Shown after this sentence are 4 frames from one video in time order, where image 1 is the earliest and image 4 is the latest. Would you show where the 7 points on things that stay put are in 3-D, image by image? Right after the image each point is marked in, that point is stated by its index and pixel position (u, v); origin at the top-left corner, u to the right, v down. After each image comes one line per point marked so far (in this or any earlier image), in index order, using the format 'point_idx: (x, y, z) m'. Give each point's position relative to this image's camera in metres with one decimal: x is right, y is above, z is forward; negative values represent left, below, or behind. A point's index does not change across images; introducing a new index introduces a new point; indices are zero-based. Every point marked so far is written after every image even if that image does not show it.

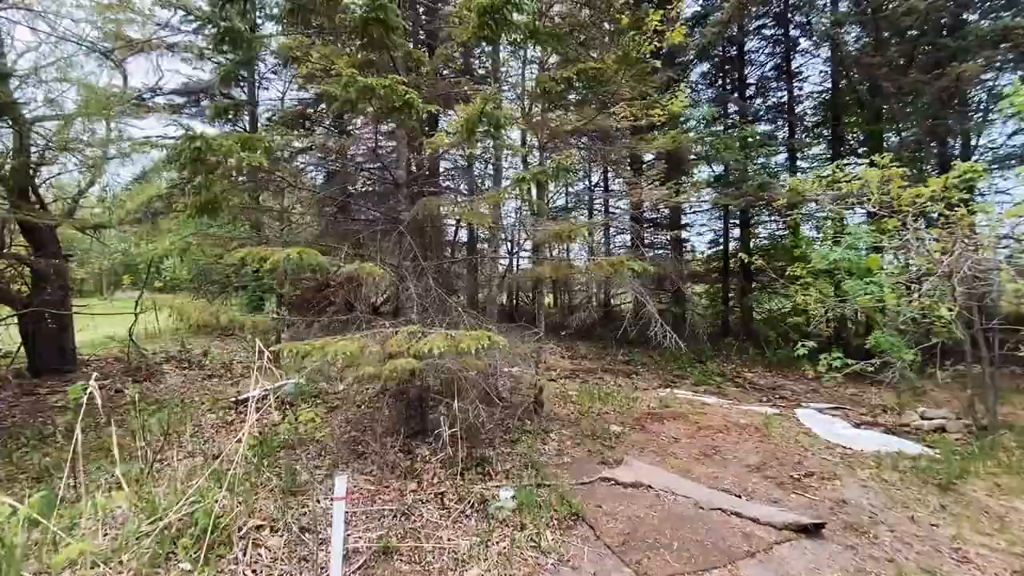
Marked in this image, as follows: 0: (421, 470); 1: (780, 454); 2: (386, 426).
0: (-0.9, -1.7, +4.6) m
1: (+3.1, -1.9, +5.7) m
2: (-1.4, -1.5, +5.4) m
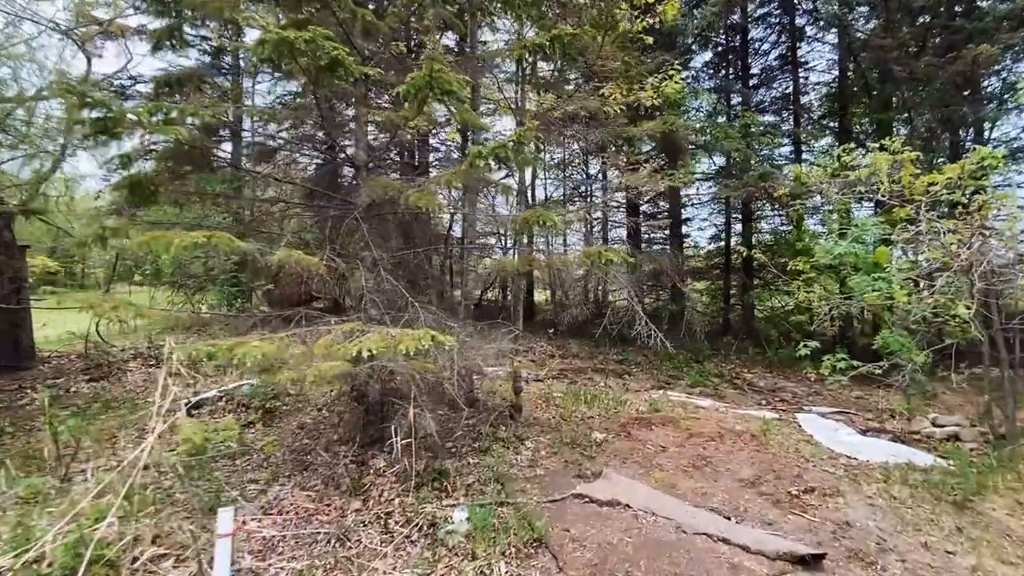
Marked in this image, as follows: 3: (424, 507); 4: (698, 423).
0: (-1.2, -1.7, +4.1) m
1: (+2.8, -1.9, +5.2) m
2: (-1.7, -1.5, +4.9) m
3: (-0.7, -1.7, +3.8) m
4: (+2.4, -1.8, +6.4) m
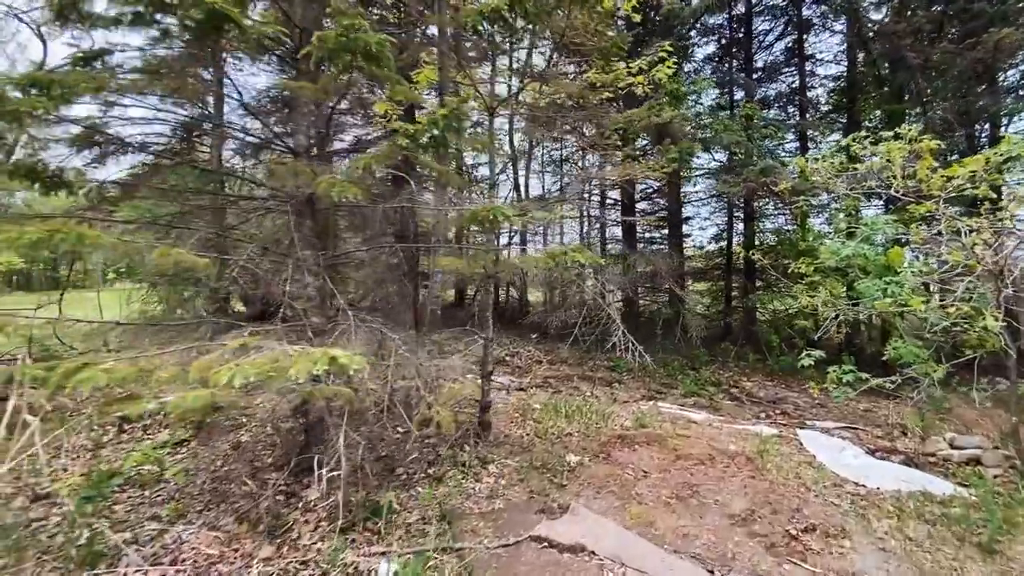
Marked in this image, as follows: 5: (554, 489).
0: (-1.6, -1.7, +3.5) m
1: (+2.4, -1.9, +4.6) m
2: (-2.1, -1.5, +4.3) m
3: (-1.1, -1.7, +3.2) m
4: (+2.1, -1.8, +5.8) m
5: (+0.4, -1.8, +4.4) m
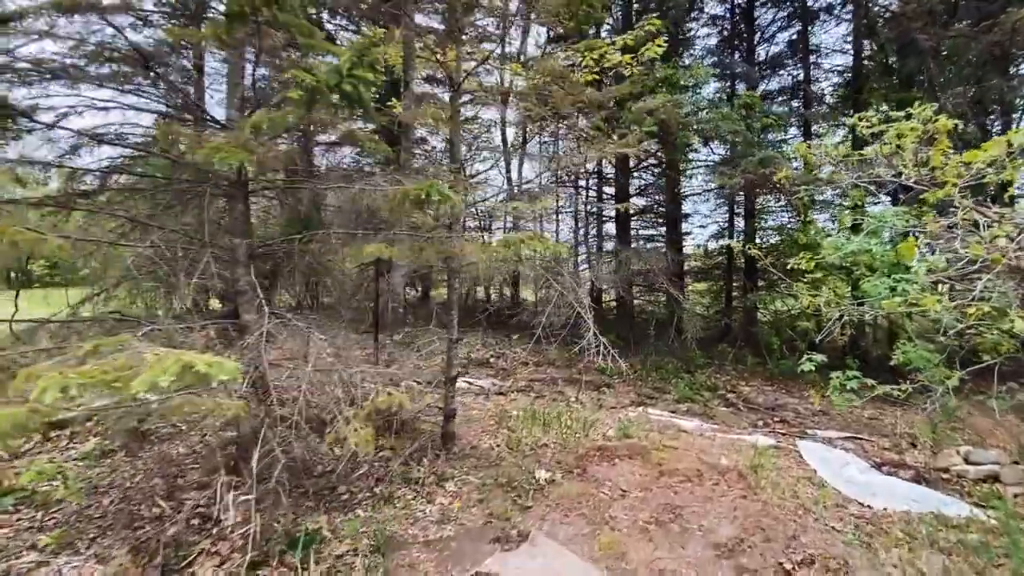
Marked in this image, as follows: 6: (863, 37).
0: (-1.9, -1.6, +3.0) m
1: (+2.1, -1.9, +4.0) m
2: (-2.5, -1.4, +3.8) m
3: (-1.4, -1.7, +2.6) m
4: (+1.7, -1.8, +5.2) m
5: (0.0, -1.8, +3.9) m
6: (+7.4, +5.4, +10.4) m
